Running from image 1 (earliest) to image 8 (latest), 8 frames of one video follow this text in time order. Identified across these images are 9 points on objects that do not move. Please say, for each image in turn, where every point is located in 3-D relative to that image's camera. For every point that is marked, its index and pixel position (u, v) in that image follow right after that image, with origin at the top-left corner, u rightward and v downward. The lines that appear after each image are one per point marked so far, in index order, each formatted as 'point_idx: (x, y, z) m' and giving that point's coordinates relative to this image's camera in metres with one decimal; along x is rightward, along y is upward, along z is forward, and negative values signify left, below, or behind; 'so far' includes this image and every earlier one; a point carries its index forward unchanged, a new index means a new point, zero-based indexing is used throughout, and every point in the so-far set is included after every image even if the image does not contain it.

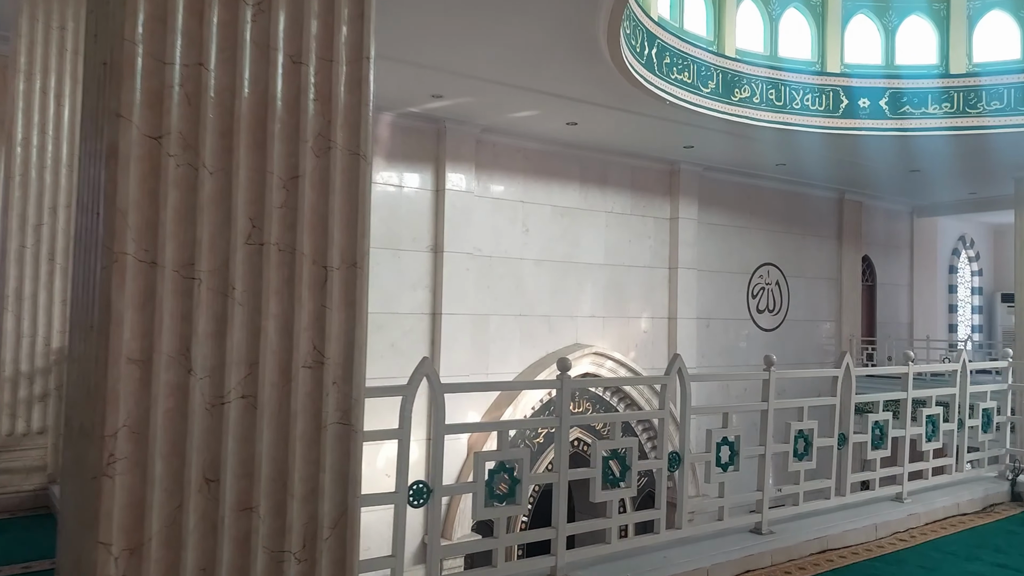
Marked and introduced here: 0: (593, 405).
0: (+0.6, -0.8, +5.7) m
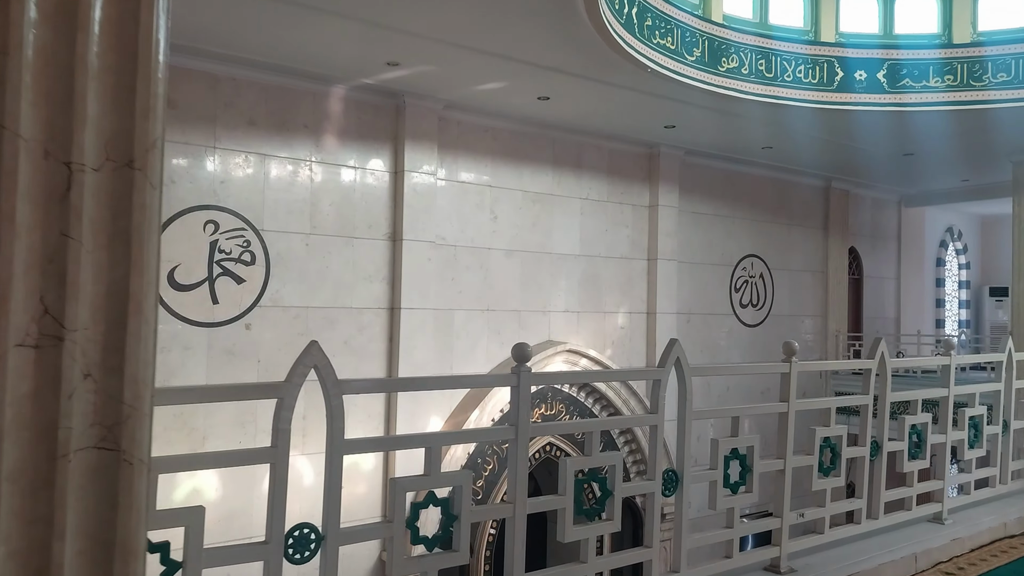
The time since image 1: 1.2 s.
0: (+0.4, -0.7, +5.1) m
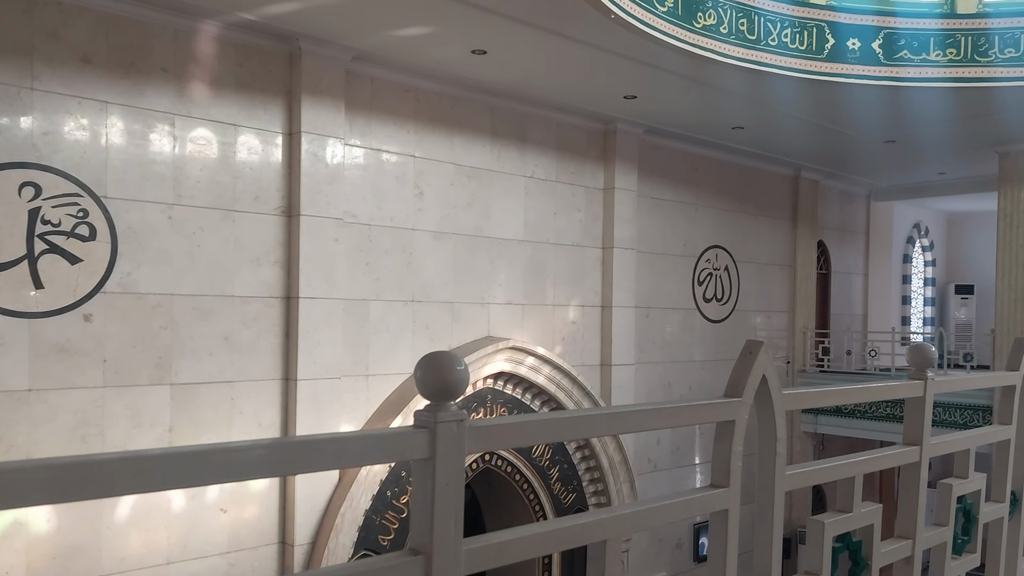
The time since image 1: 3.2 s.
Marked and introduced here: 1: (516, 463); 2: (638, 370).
0: (0.0, -0.7, +4.4) m
1: (0.0, -0.9, +4.3) m
2: (+0.8, -0.6, +5.6) m
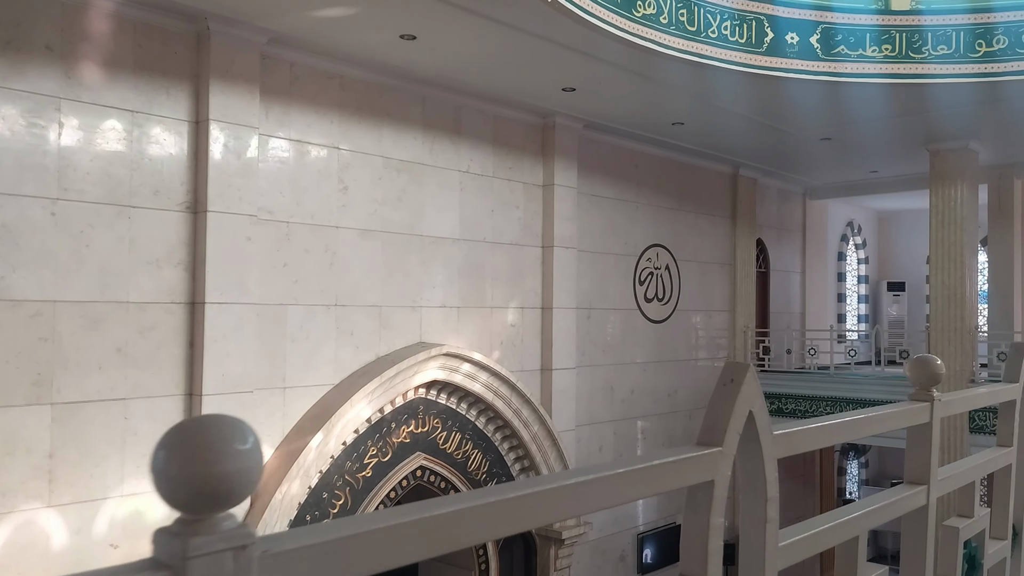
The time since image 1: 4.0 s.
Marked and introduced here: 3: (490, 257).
0: (-0.4, -0.7, +4.1) m
1: (-0.3, -0.9, +4.0) m
2: (+0.4, -0.6, +5.3) m
3: (-0.1, +0.2, +4.9) m
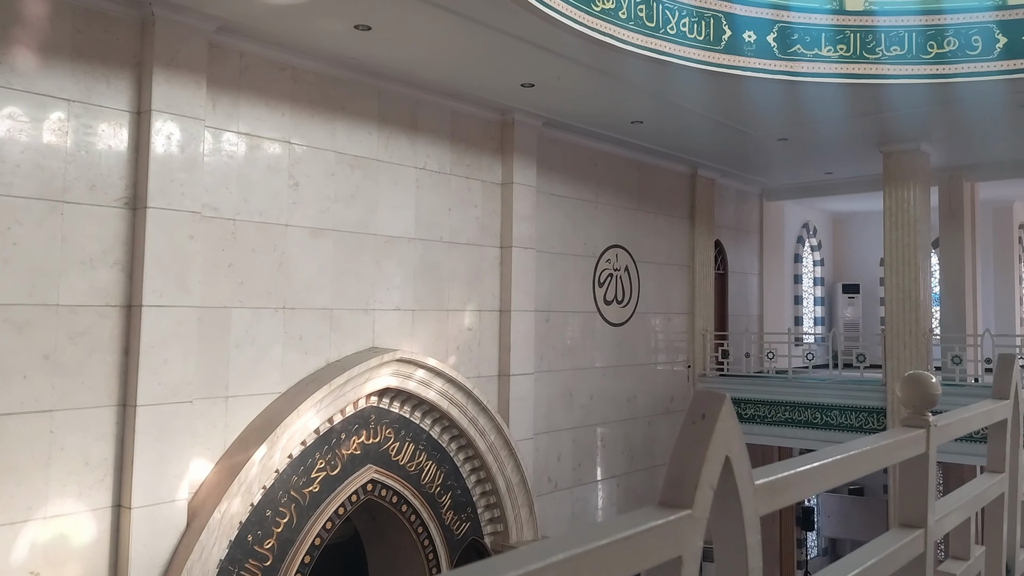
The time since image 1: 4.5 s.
0: (-0.6, -0.7, +3.9) m
1: (-0.5, -1.0, +3.9) m
2: (+0.1, -0.6, +5.2) m
3: (-0.4, +0.2, +4.7) m
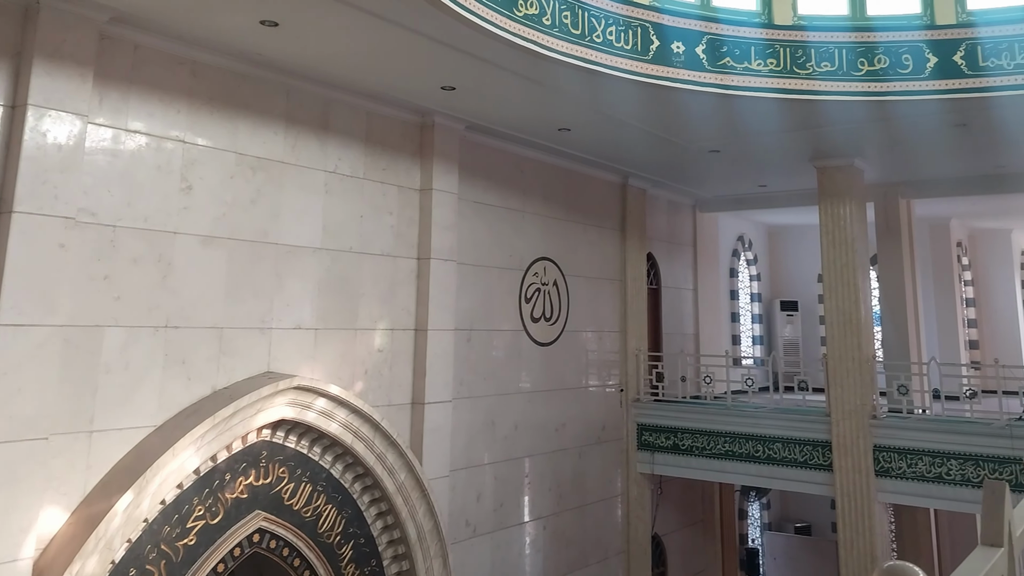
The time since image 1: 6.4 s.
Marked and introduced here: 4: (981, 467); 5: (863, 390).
0: (-0.9, -0.8, +3.5) m
1: (-0.9, -1.0, +3.4) m
2: (-0.3, -0.7, +4.8) m
3: (-0.8, +0.1, +4.3) m
4: (+2.6, -1.0, +4.6) m
5: (+2.2, -0.6, +5.1) m
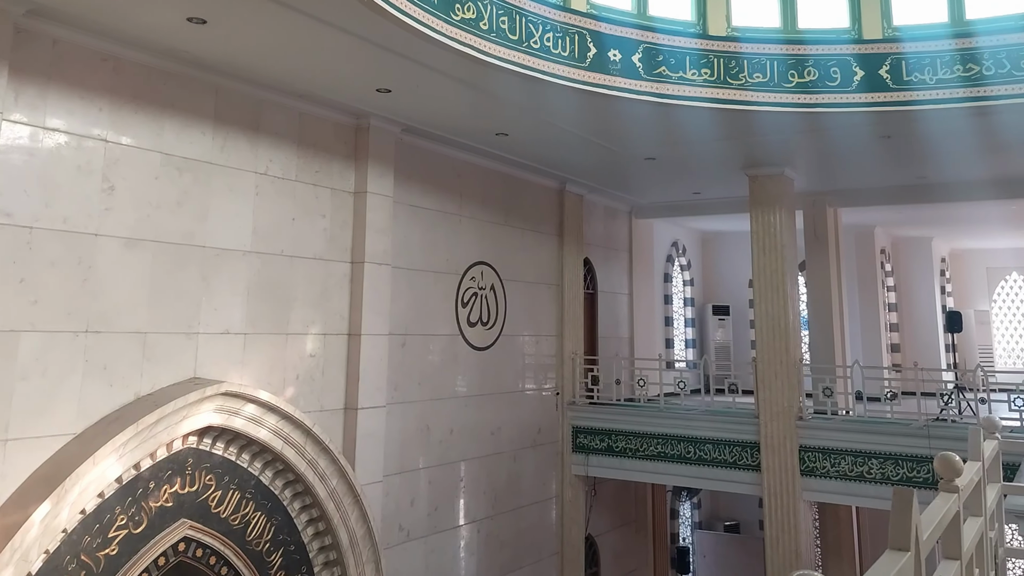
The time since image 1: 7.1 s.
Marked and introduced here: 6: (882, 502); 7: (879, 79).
0: (-1.2, -0.8, +3.4) m
1: (-1.2, -1.0, +3.4) m
2: (-0.7, -0.7, +4.8) m
3: (-1.1, +0.1, +4.2) m
4: (+2.2, -1.0, +4.7) m
5: (+1.8, -0.7, +5.3) m
6: (+2.2, -1.2, +4.8) m
7: (+2.0, +1.2, +4.6) m
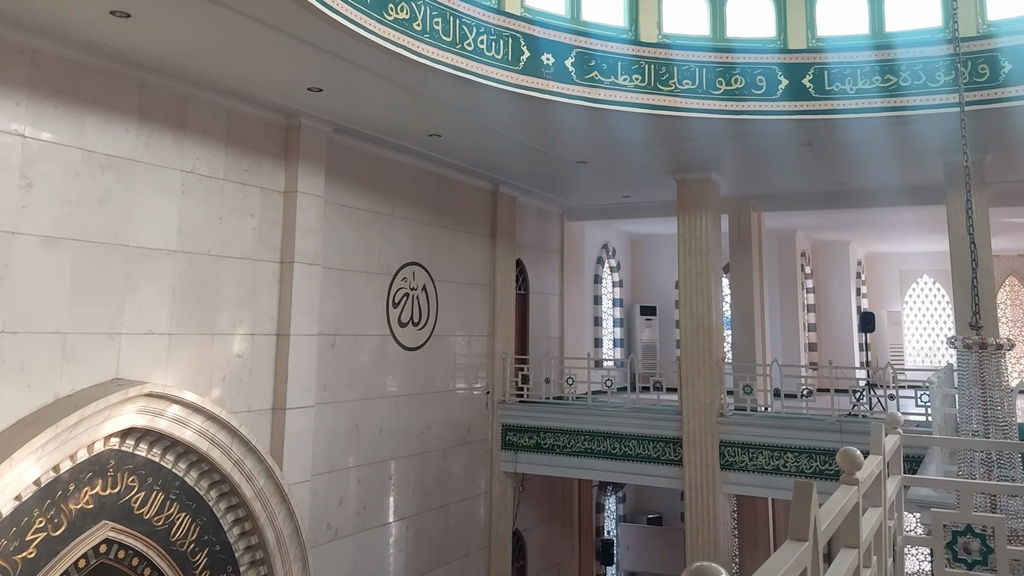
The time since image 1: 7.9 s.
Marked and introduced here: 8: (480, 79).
0: (-1.5, -0.8, +3.3) m
1: (-1.4, -1.0, +3.3) m
2: (-1.1, -0.7, +4.8) m
3: (-1.5, +0.1, +4.2) m
4: (+1.8, -1.0, +5.0) m
5: (+1.3, -0.7, +5.5) m
6: (+1.7, -1.2, +5.0) m
7: (+1.6, +1.1, +4.8) m
8: (-0.2, +1.1, +4.2) m
